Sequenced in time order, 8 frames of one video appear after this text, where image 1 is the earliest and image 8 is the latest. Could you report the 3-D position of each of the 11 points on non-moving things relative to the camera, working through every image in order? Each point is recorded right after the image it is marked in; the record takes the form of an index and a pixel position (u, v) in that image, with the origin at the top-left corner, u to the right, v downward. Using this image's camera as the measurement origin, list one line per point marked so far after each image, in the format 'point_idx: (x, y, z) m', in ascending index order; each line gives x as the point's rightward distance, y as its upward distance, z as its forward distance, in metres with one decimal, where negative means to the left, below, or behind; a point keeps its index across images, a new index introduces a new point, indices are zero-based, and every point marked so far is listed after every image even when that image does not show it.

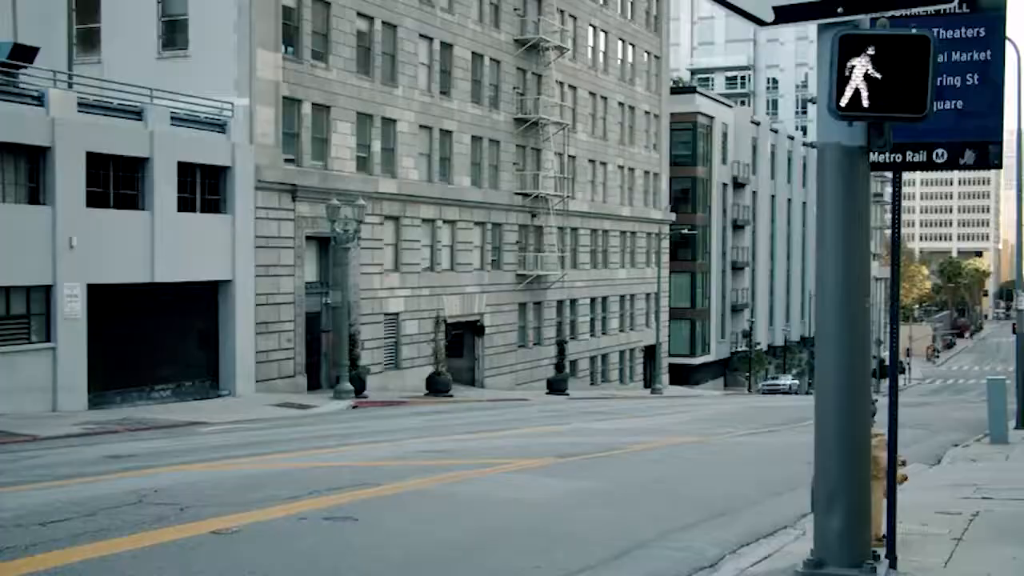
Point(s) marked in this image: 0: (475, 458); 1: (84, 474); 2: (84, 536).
0: (-0.4, -2.1, +13.9) m
1: (-4.5, -2.0, +12.1) m
2: (-2.8, -1.7, +7.6) m
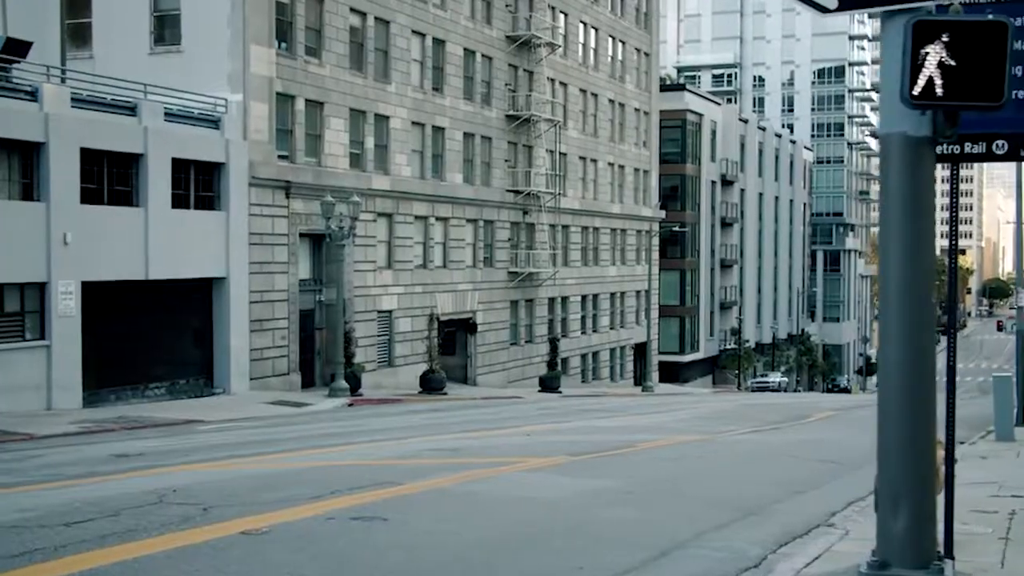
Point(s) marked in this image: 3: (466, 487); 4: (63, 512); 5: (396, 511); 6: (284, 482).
0: (-0.3, -2.0, +13.8) m
1: (-4.3, -1.9, +11.9) m
2: (-2.6, -1.6, +7.5) m
3: (-0.4, -1.8, +10.4) m
4: (-3.3, -1.7, +8.5) m
5: (-0.9, -1.7, +8.9) m
6: (-2.1, -1.8, +10.7) m
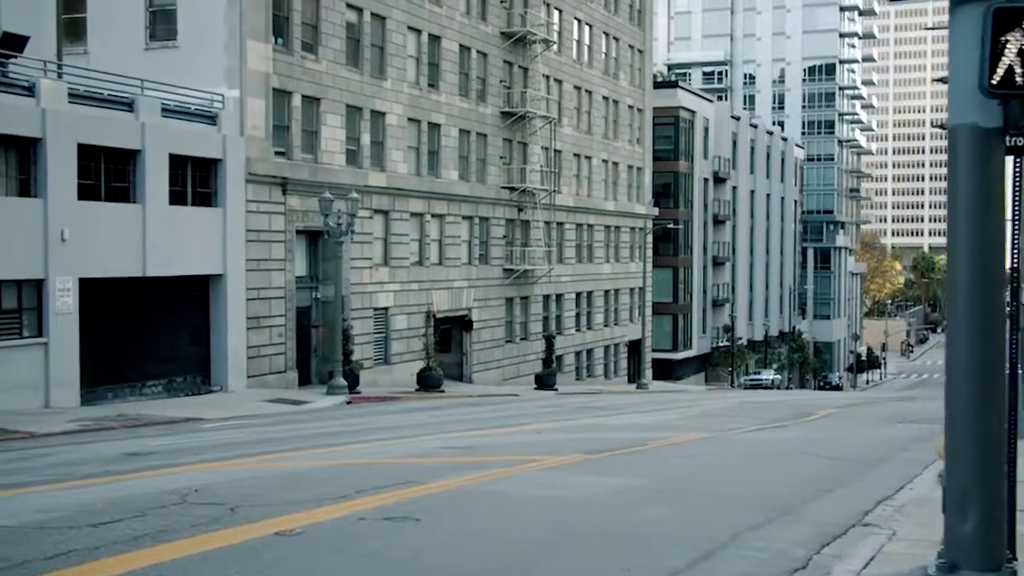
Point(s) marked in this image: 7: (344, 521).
0: (-0.1, -2.0, +13.6) m
1: (-4.1, -1.9, +11.7) m
2: (-2.3, -1.6, +7.3) m
3: (-0.2, -1.8, +10.3) m
4: (-3.1, -1.7, +8.3) m
5: (-0.6, -1.7, +8.8) m
6: (-1.9, -1.8, +10.6) m
7: (-1.2, -1.7, +8.2) m
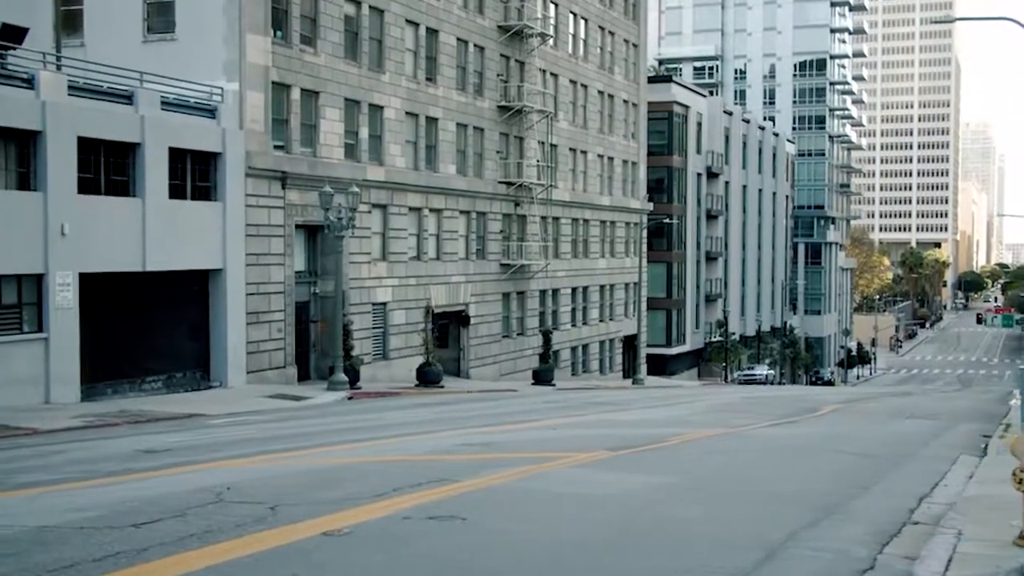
0: (+0.2, -1.9, +13.4) m
1: (-3.8, -1.8, +11.5) m
2: (-2.0, -1.6, +7.1) m
3: (+0.1, -1.7, +10.1) m
4: (-2.7, -1.6, +8.1) m
5: (-0.3, -1.7, +8.6) m
6: (-1.6, -1.7, +10.3) m
7: (-0.9, -1.6, +8.0) m
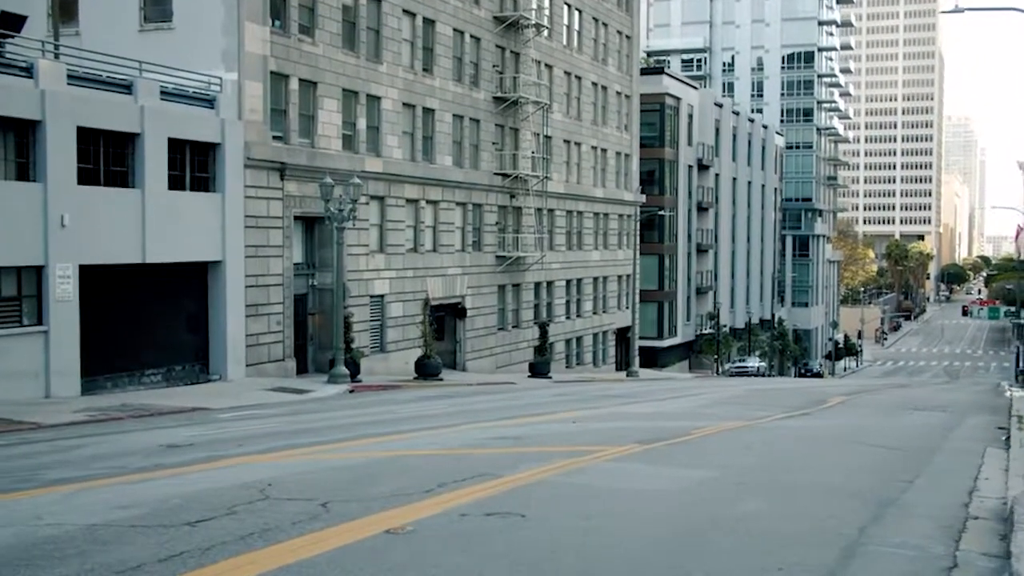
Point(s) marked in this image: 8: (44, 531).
0: (+0.5, -1.8, +13.2) m
1: (-3.4, -1.7, +11.2) m
2: (-1.5, -1.5, +6.9) m
3: (+0.5, -1.6, +9.9) m
4: (-2.3, -1.5, +7.9) m
5: (+0.1, -1.6, +8.4) m
6: (-1.2, -1.6, +10.1) m
7: (-0.4, -1.6, +7.8) m
8: (-3.0, -1.5, +7.2) m
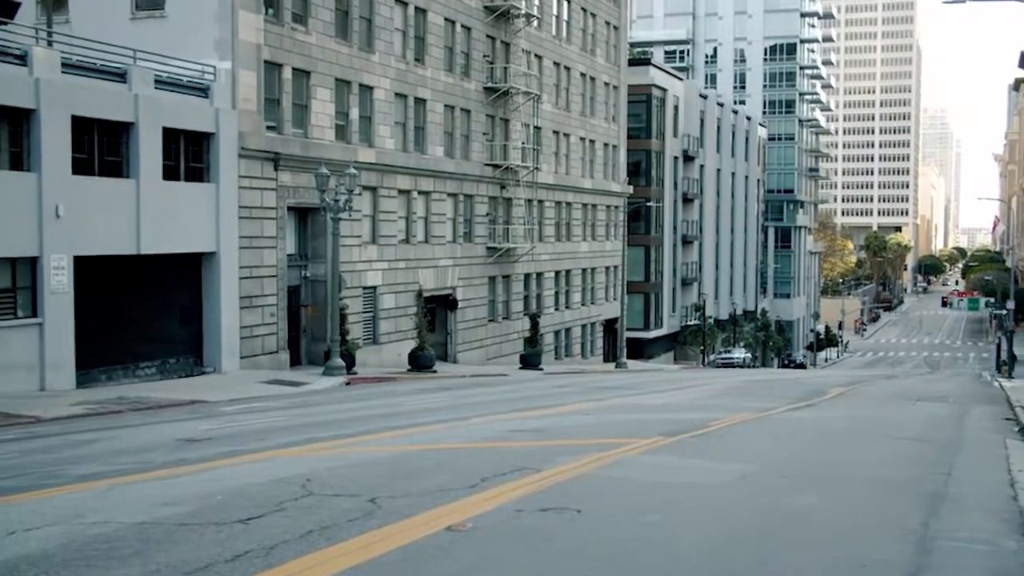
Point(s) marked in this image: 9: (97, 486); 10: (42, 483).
0: (+0.8, -1.7, +13.1) m
1: (-3.1, -1.7, +11.0) m
2: (-1.2, -1.4, +6.7) m
3: (+0.9, -1.6, +9.7) m
4: (-1.9, -1.5, +7.7) m
5: (+0.5, -1.5, +8.2) m
6: (-0.9, -1.6, +9.9) m
7: (-0.1, -1.5, +7.6) m
8: (-2.6, -1.5, +7.0) m
9: (-3.3, -1.6, +9.1) m
10: (-3.9, -1.6, +9.6) m
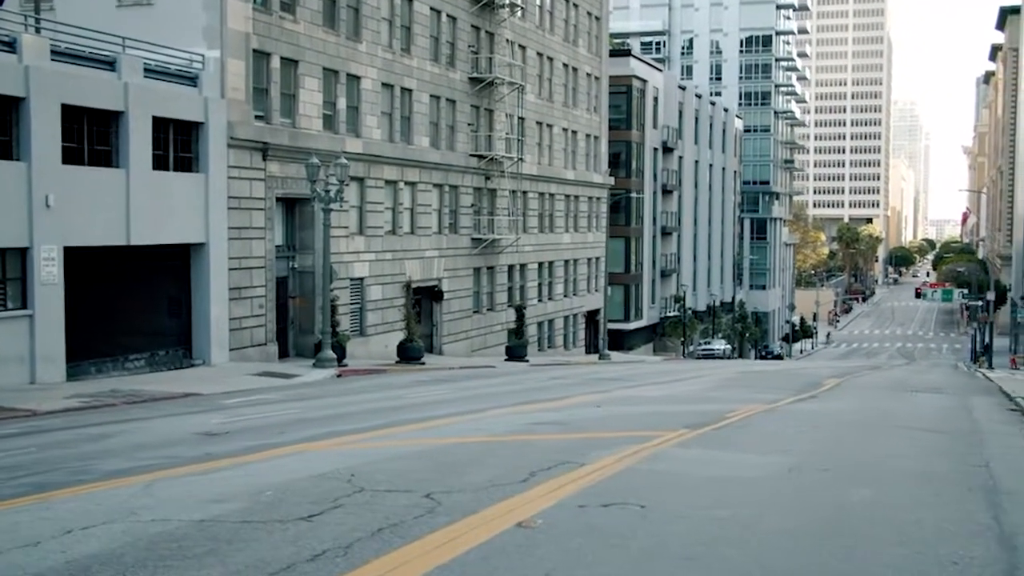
0: (+1.1, -1.6, +13.0) m
1: (-2.8, -1.6, +10.8) m
2: (-0.7, -1.4, +6.5) m
3: (+1.2, -1.5, +9.6) m
4: (-1.5, -1.4, +7.5) m
5: (+0.9, -1.5, +8.1) m
6: (-0.5, -1.5, +9.8) m
7: (+0.4, -1.4, +7.4) m
8: (-2.1, -1.4, +6.8) m
9: (-2.9, -1.5, +8.9) m
10: (-3.6, -1.6, +9.3) m
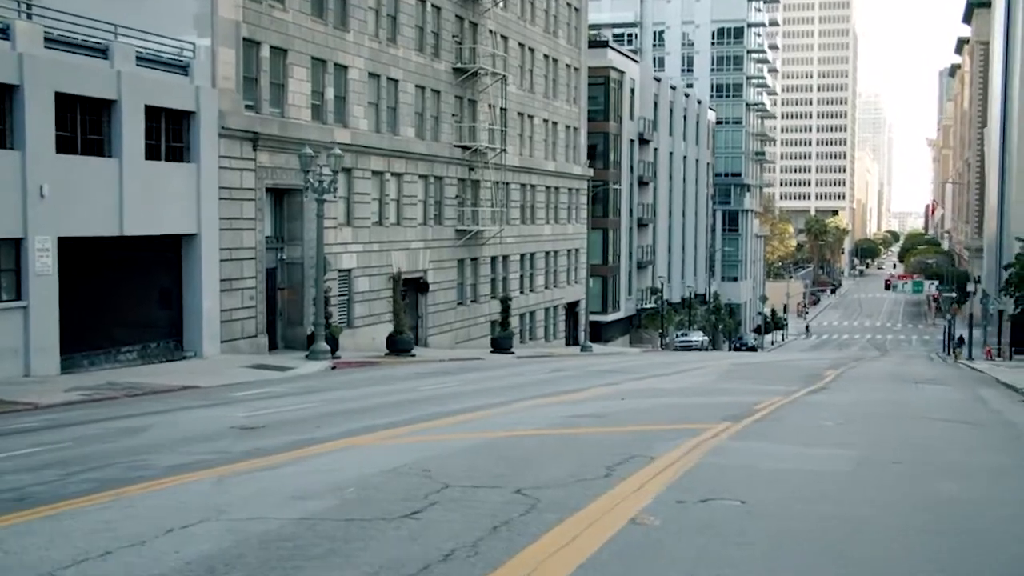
0: (+1.5, -1.5, +12.9) m
1: (-2.3, -1.5, +10.6) m
2: (-0.1, -1.3, +6.3) m
3: (+1.8, -1.4, +9.5) m
4: (-0.9, -1.4, +7.3) m
5: (+1.5, -1.4, +8.0) m
6: (+0.1, -1.4, +9.6) m
7: (+1.0, -1.4, +7.3) m
8: (-1.5, -1.4, +6.6) m
9: (-2.3, -1.4, +8.6) m
10: (-3.0, -1.5, +9.1) m
